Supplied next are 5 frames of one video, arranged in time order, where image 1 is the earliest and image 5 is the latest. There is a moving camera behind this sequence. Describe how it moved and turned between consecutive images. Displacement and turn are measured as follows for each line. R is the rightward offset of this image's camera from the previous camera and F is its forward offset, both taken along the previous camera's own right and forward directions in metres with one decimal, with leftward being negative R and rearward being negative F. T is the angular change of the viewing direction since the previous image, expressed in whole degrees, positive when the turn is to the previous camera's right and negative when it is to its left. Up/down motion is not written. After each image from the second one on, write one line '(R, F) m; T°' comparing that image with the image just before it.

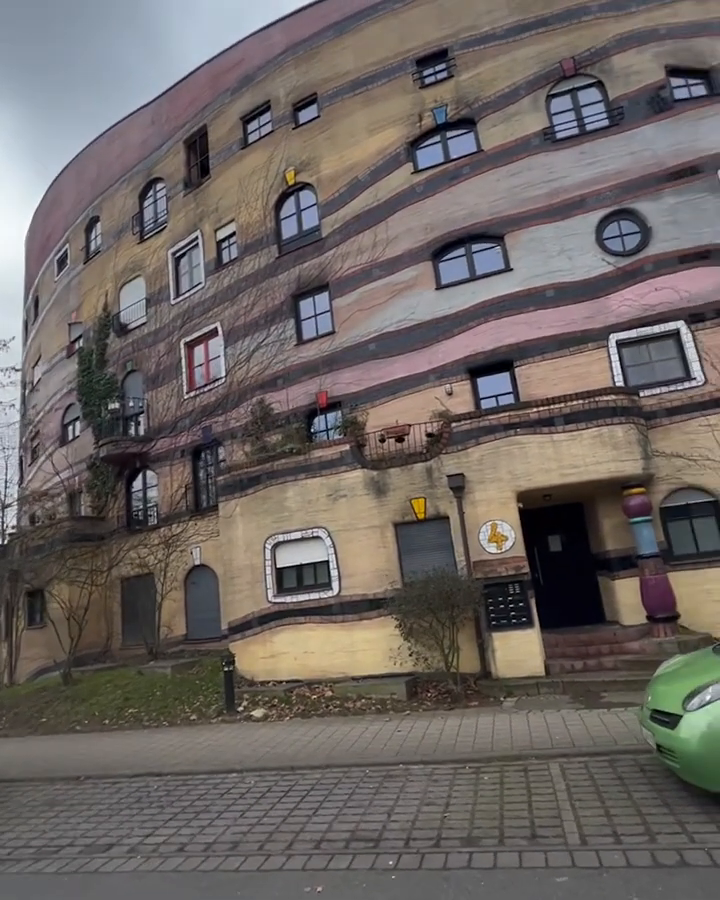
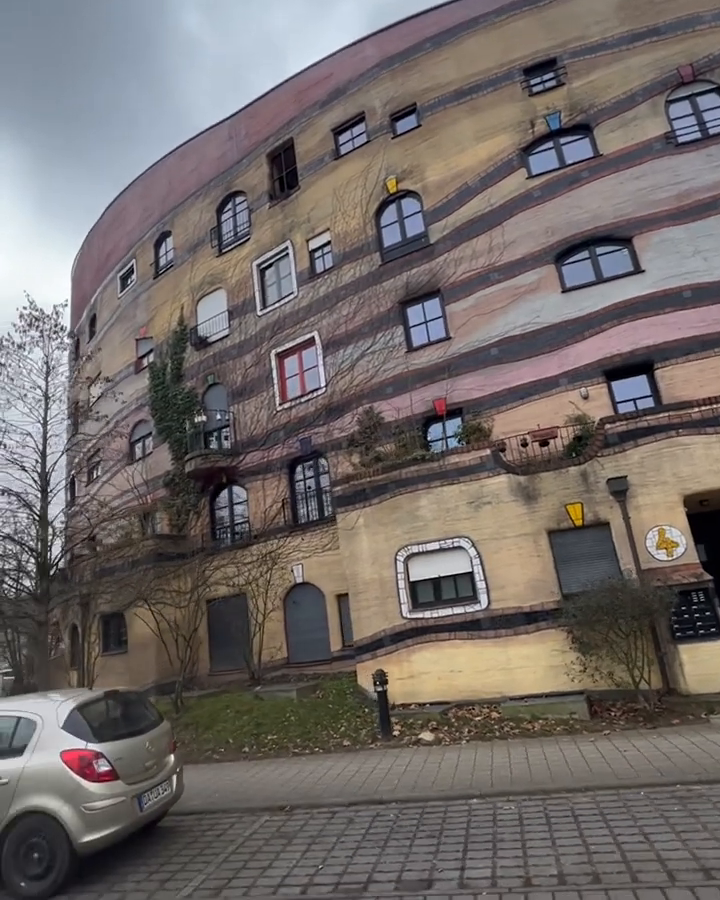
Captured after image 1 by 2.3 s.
(-3.2, +0.7) m; +1°
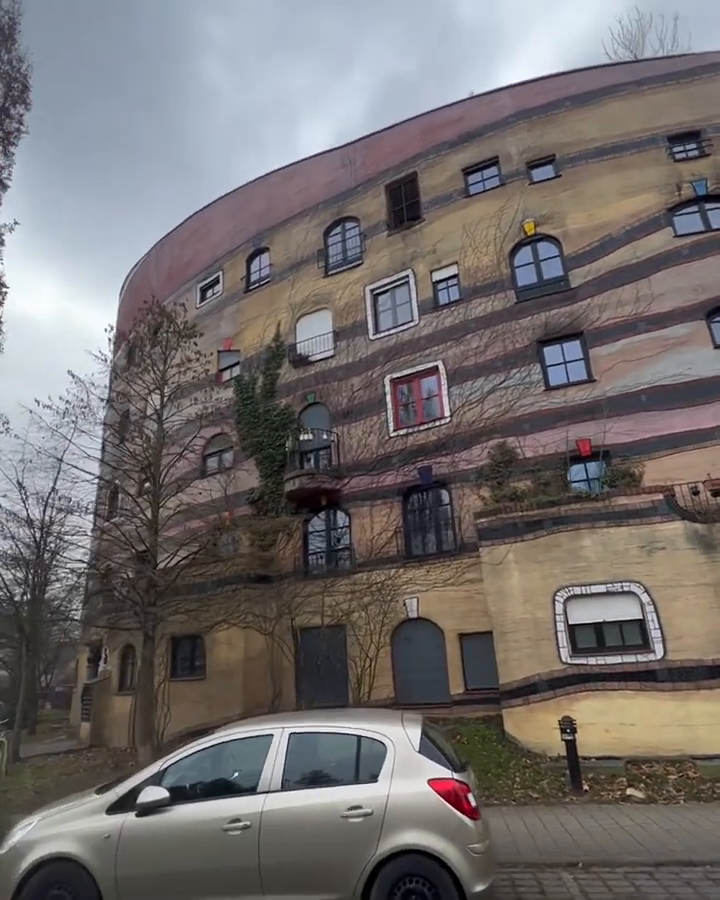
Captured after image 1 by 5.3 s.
(-4.5, +0.7) m; +4°
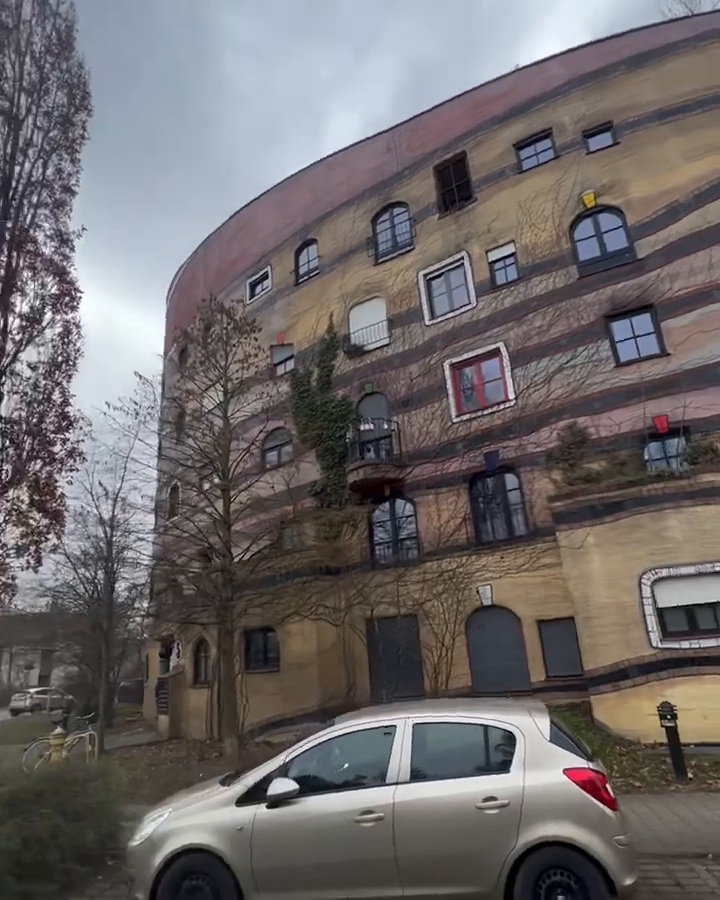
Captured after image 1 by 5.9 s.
(-0.7, +0.1) m; -4°
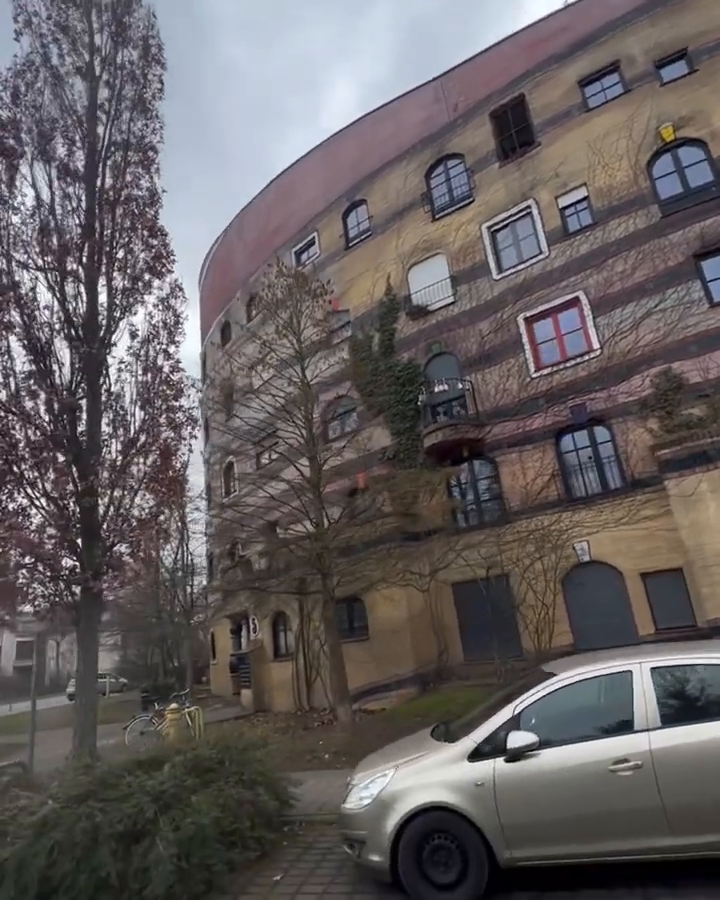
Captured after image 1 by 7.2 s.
(-1.9, +0.4) m; -1°
